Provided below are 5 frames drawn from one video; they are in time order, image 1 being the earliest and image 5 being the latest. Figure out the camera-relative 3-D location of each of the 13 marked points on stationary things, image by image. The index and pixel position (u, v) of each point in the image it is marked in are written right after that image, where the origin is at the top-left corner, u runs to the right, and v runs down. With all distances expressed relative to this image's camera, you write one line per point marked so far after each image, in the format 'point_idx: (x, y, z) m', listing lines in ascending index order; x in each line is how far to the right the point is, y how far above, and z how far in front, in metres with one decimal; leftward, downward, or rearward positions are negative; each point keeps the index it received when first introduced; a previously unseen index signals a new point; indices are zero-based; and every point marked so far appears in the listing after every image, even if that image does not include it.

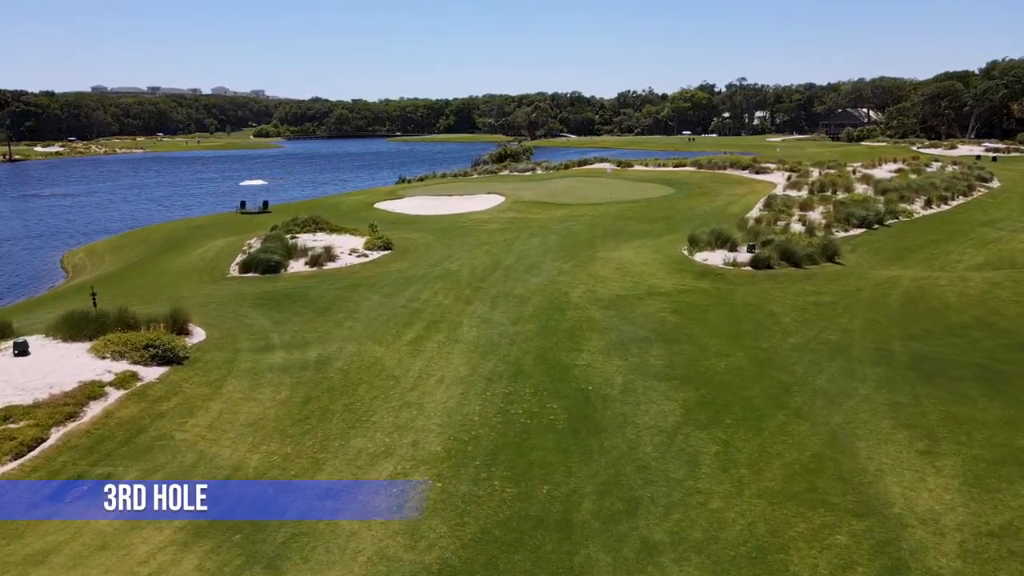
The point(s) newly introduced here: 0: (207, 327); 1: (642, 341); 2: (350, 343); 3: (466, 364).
0: (-6.8, -0.9, +16.5) m
1: (+2.5, -1.1, +14.4) m
2: (-3.3, -1.1, +14.9) m
3: (-0.9, -1.4, +13.6) m
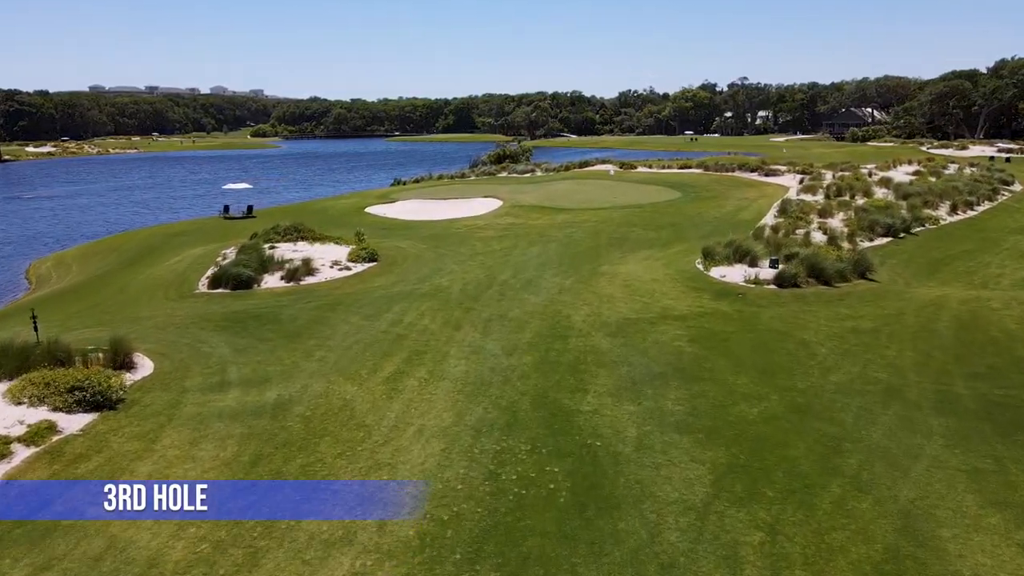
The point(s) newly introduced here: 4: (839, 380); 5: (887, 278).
0: (-6.9, -1.4, +14.4) m
1: (+2.4, -1.6, +12.4) m
2: (-3.4, -1.6, +12.8) m
3: (-1.0, -1.9, +11.6) m
4: (+5.3, -1.5, +12.1) m
5: (+9.4, +0.2, +18.6) m
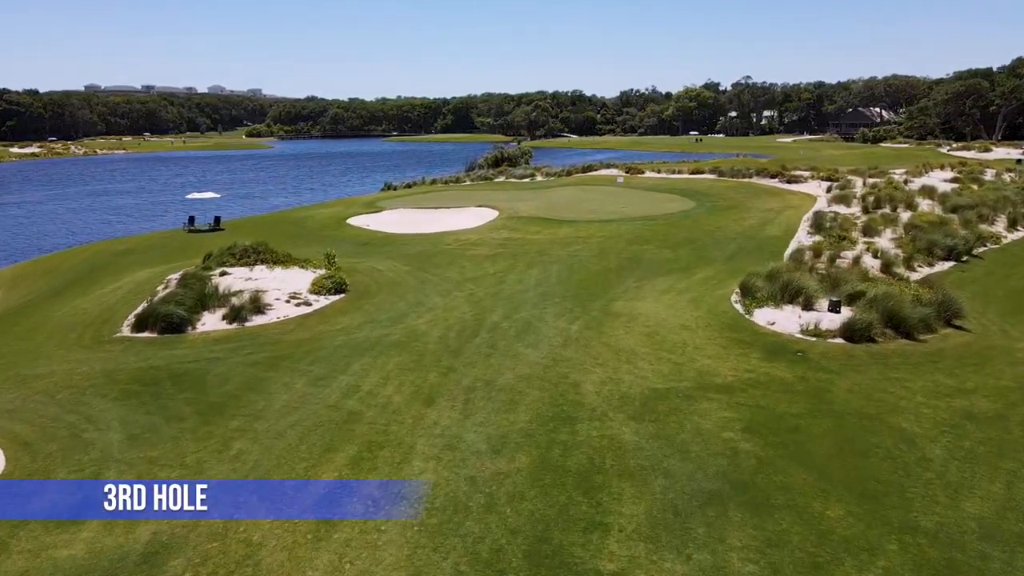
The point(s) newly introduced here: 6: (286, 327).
0: (-7.0, -2.3, +10.5) m
1: (+2.3, -2.5, +8.5) m
2: (-3.5, -2.6, +8.9) m
3: (-1.1, -2.9, +7.7) m
4: (+5.2, -2.5, +8.2) m
5: (+9.2, -0.7, +14.7) m
6: (-5.1, -0.9, +16.7) m
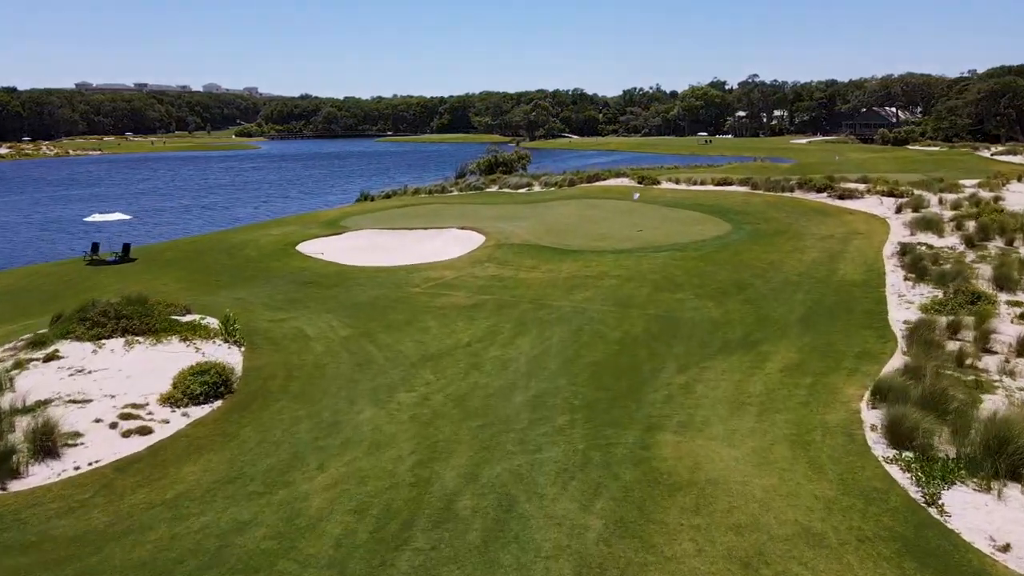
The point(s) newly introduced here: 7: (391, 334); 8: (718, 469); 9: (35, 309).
0: (-7.4, -4.1, +3.1) m
1: (+1.9, -4.3, +1.1) m
2: (-3.9, -4.4, +1.5) m
3: (-1.5, -4.6, +0.3) m
4: (+4.8, -4.3, +0.8) m
5: (+8.8, -2.5, +7.3) m
6: (-5.5, -2.7, +9.3) m
7: (-2.9, -1.1, +17.5) m
8: (+2.5, -2.3, +8.8) m
9: (-12.6, -0.6, +19.3) m
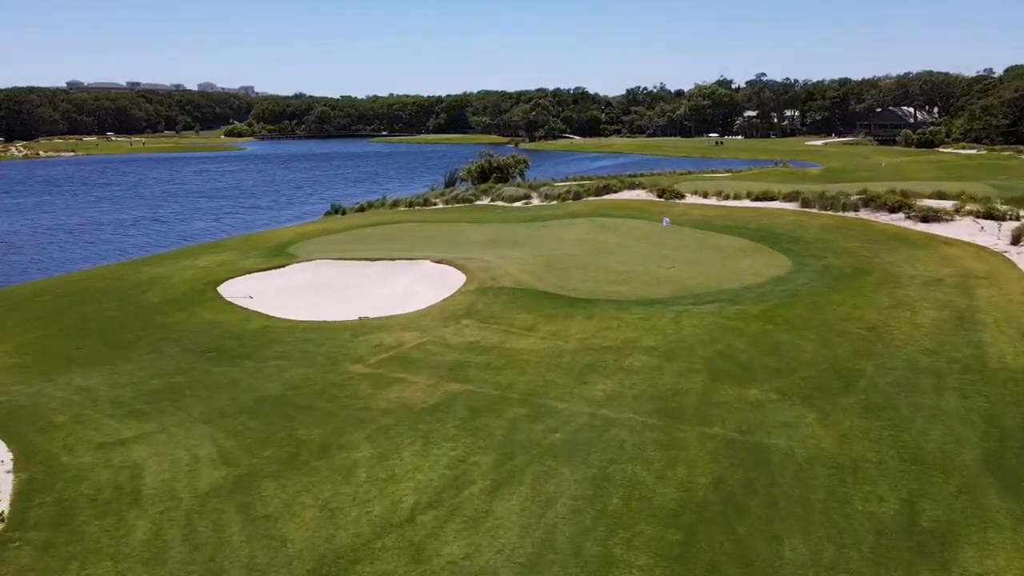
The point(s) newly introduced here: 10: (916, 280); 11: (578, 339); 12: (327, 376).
0: (-7.8, -5.8, -4.3) m
1: (+1.5, -6.0, -6.3) m
2: (-4.2, -6.0, -5.9) m
3: (-1.9, -6.3, -7.1) m
4: (+4.4, -6.0, -6.6) m
5: (+8.5, -4.2, -0.1) m
6: (-5.8, -4.3, +1.9) m
7: (-3.2, -2.8, +10.2) m
8: (+2.2, -4.0, +1.5) m
9: (-12.9, -2.3, +11.9) m
10: (+10.8, +0.3, +19.7) m
11: (+1.6, -1.1, +16.4) m
12: (-3.9, -1.8, +14.9) m
